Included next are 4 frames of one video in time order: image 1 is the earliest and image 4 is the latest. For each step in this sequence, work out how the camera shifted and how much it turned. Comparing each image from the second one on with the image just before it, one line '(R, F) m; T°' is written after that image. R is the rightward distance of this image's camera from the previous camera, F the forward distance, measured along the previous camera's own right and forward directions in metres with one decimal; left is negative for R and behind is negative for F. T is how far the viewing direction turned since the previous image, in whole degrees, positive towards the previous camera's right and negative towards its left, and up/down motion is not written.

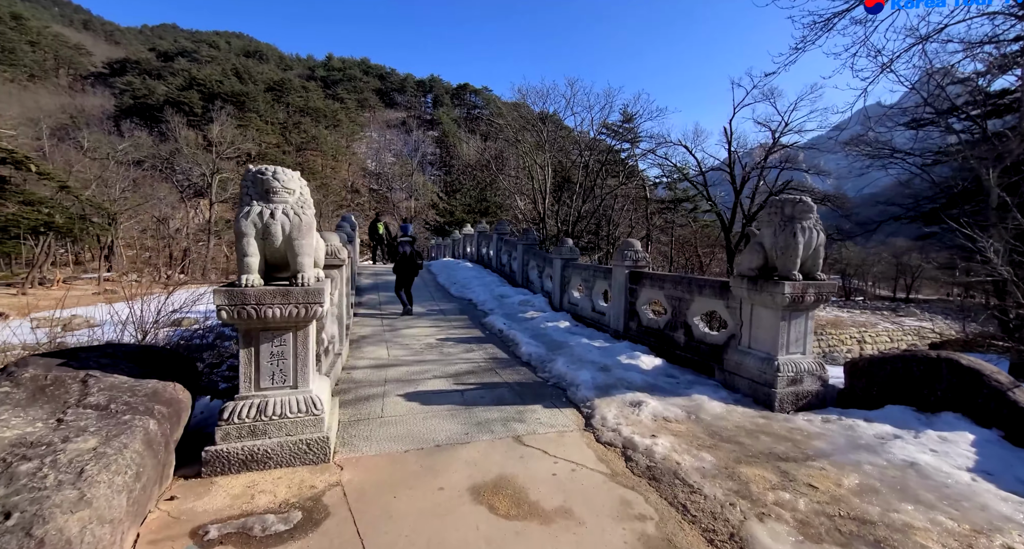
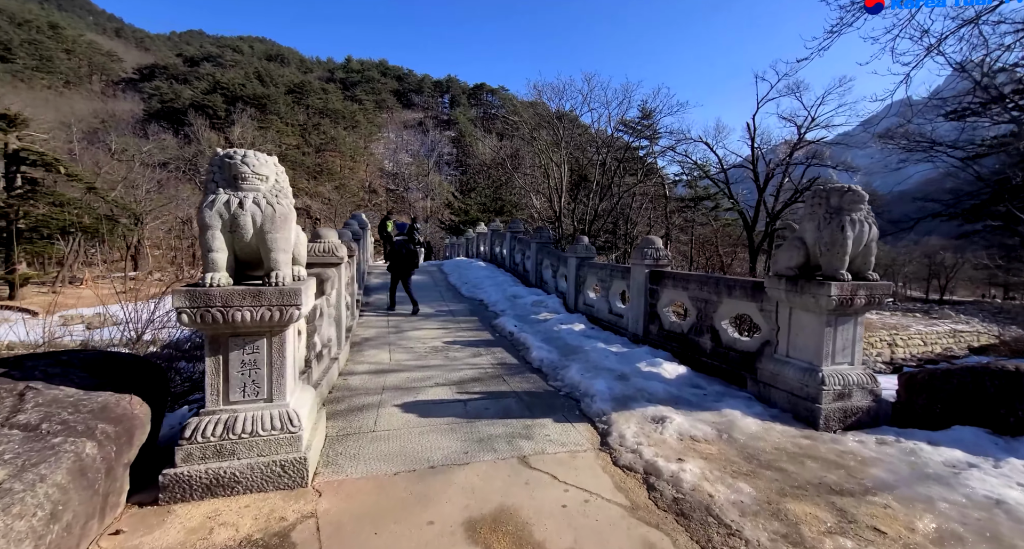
(+0.1, +0.4) m; -2°
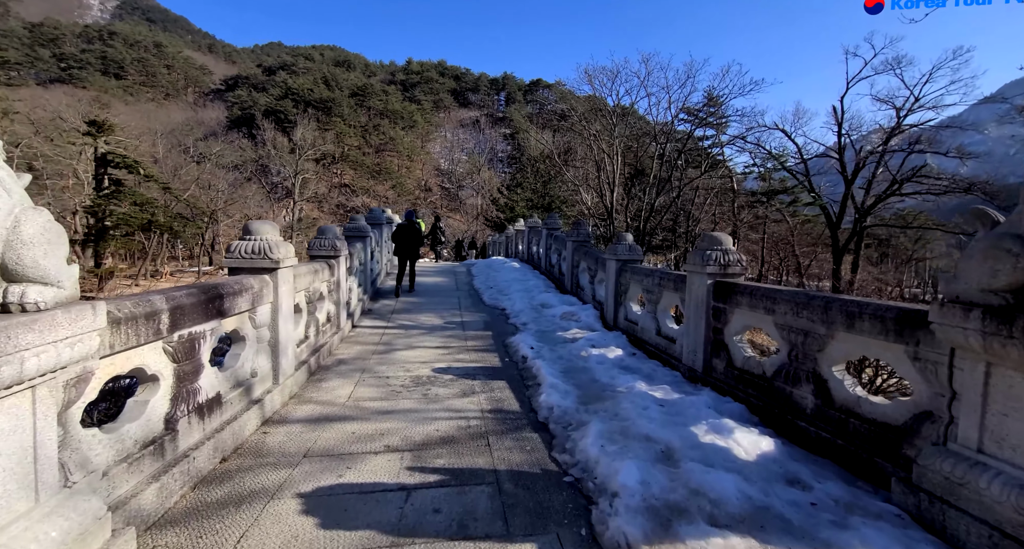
(+0.4, +1.5) m; -6°
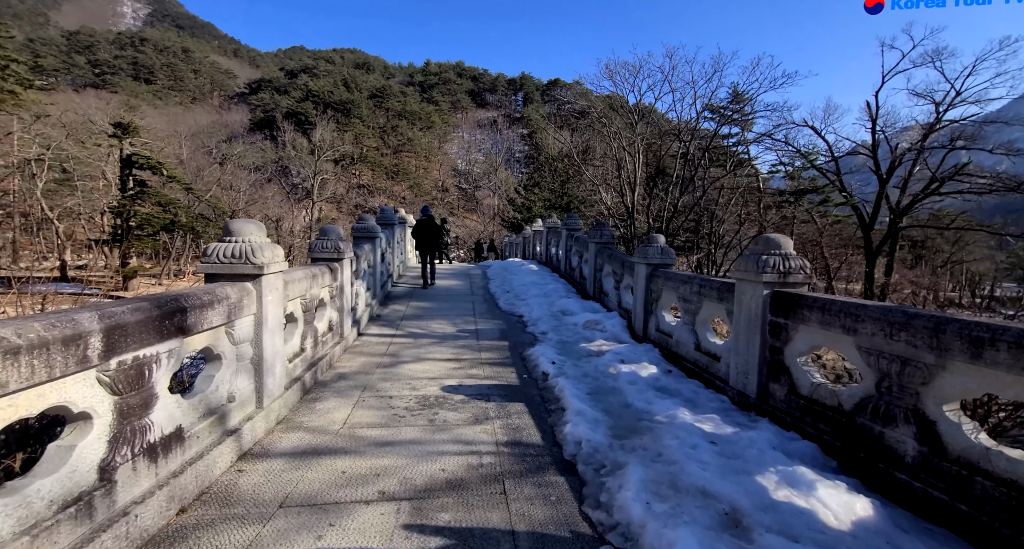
(0.0, +0.6) m; -2°
